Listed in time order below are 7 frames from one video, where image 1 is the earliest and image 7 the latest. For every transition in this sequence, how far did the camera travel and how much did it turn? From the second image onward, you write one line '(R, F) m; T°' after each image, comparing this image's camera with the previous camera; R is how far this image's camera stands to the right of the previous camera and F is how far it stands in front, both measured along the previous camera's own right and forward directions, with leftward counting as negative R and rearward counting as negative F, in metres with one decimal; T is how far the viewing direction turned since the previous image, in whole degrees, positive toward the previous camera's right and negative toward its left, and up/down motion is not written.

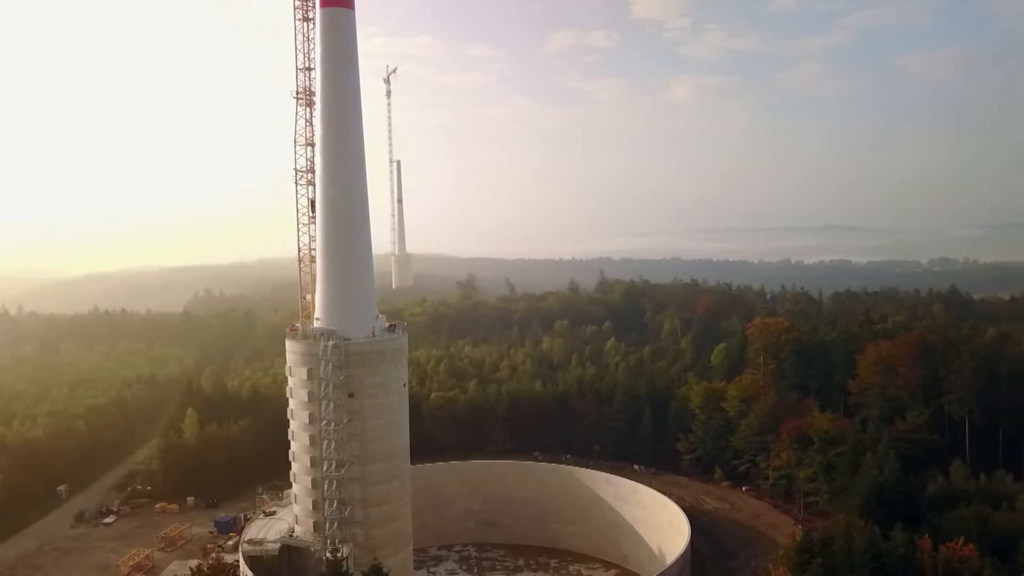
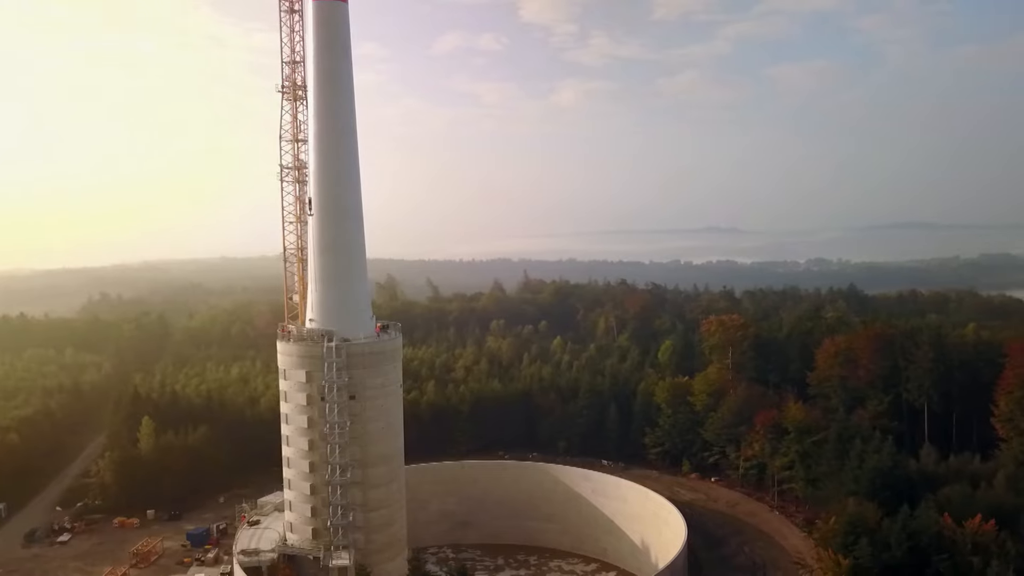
(-4.8, +0.2) m; +8°
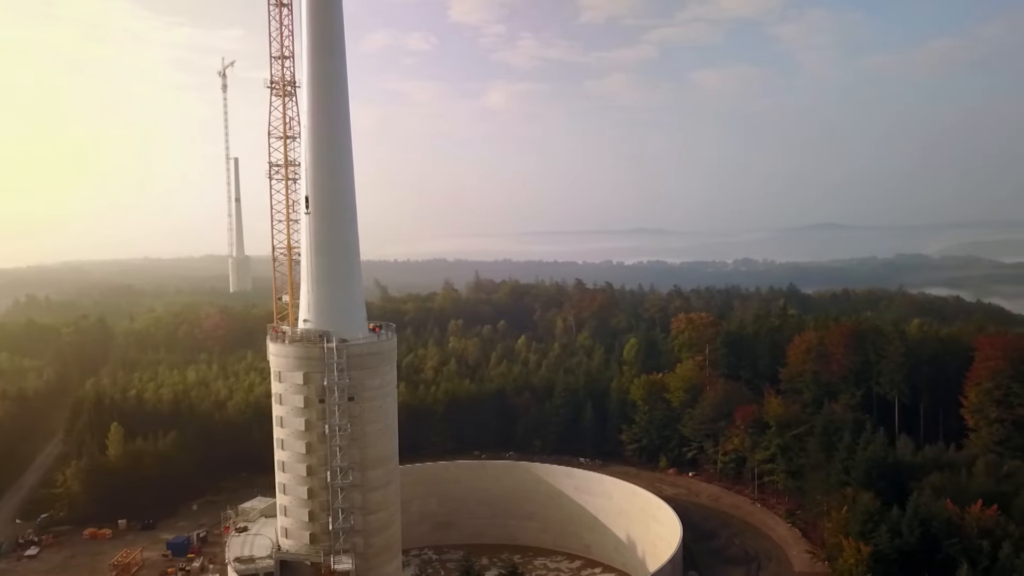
(-2.9, +0.1) m; +5°
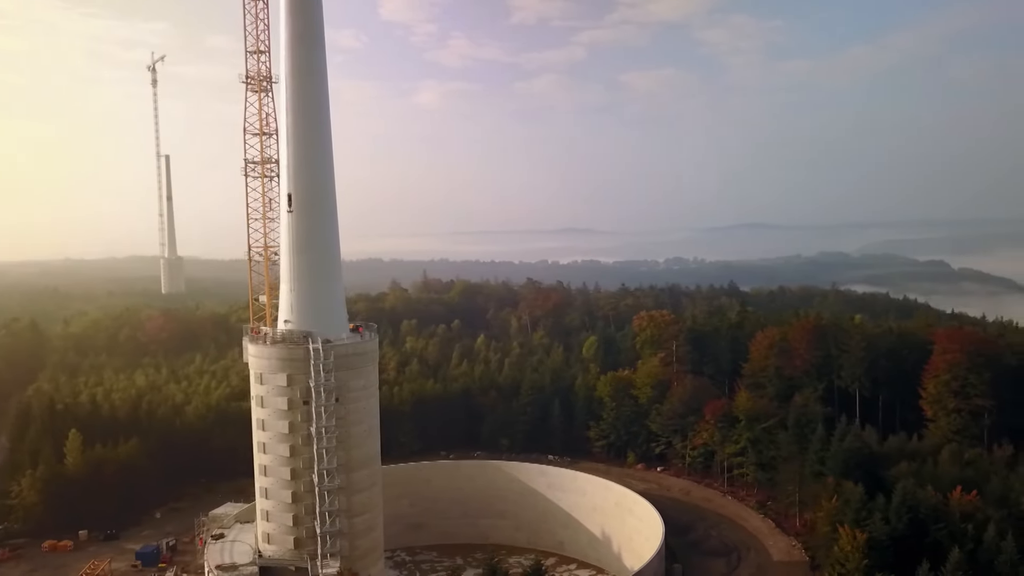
(-2.2, +0.1) m; +5°
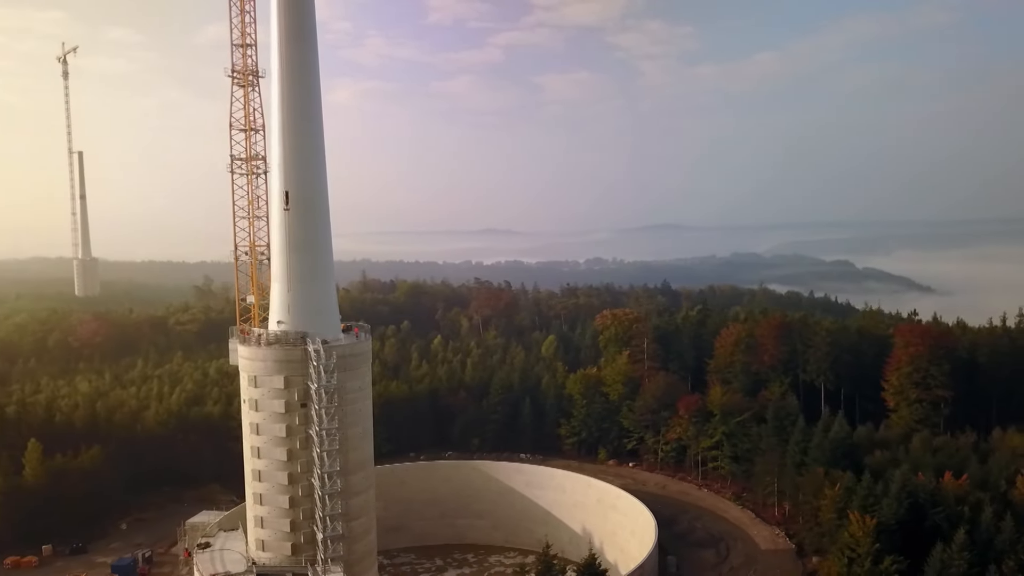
(-3.3, +0.1) m; +6°
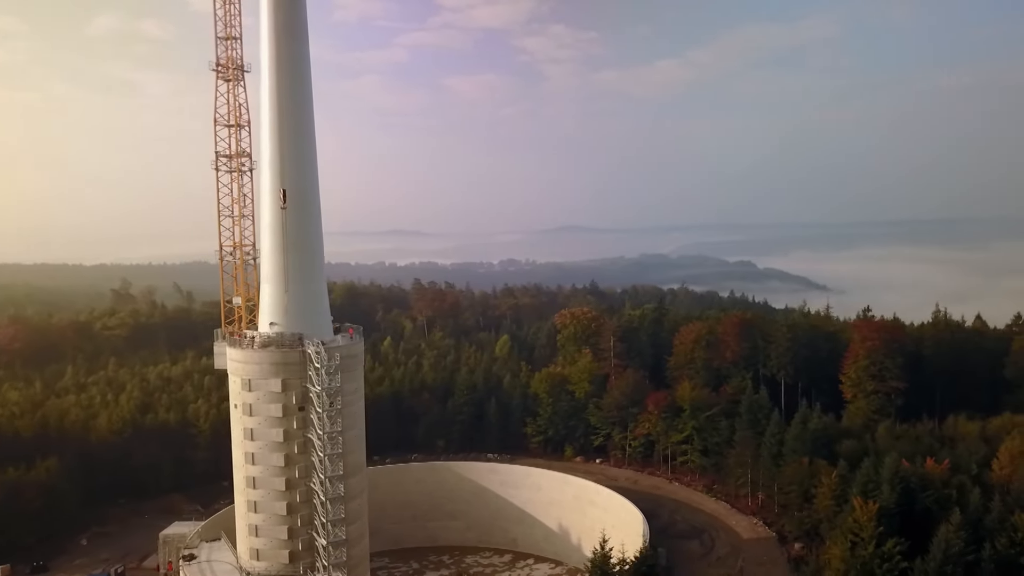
(-3.6, +0.1) m; +6°
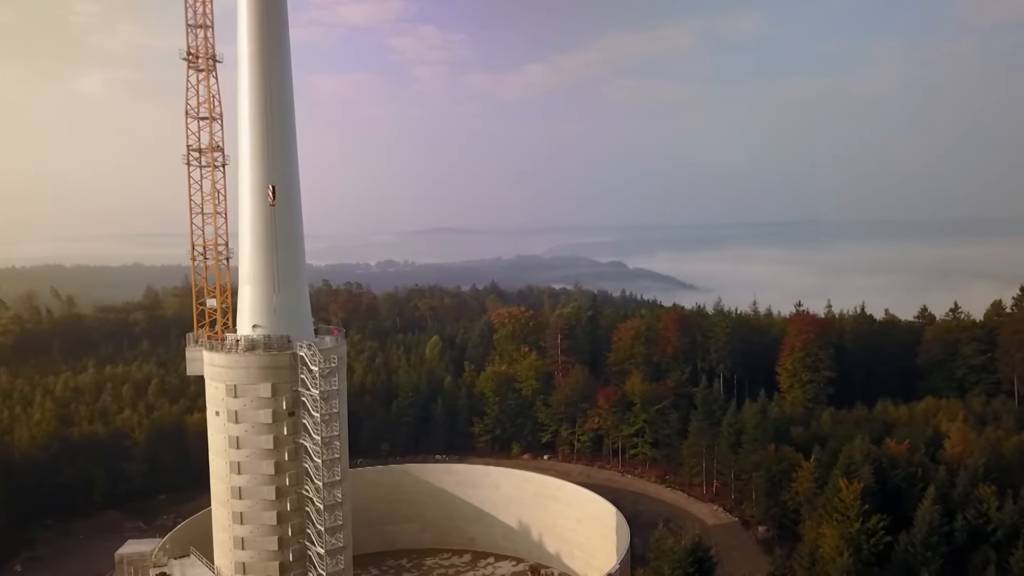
(-4.6, +0.3) m; +9°
